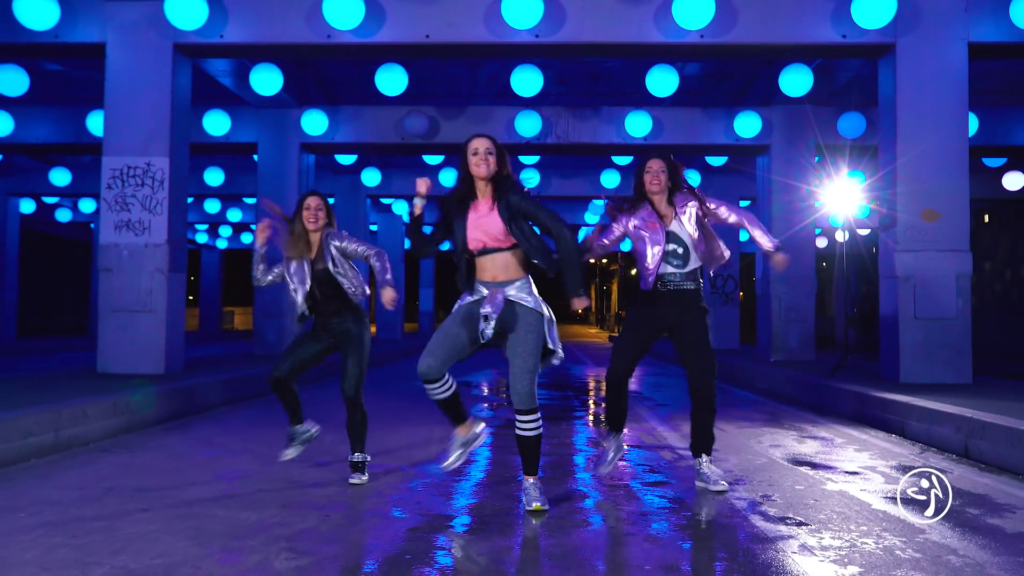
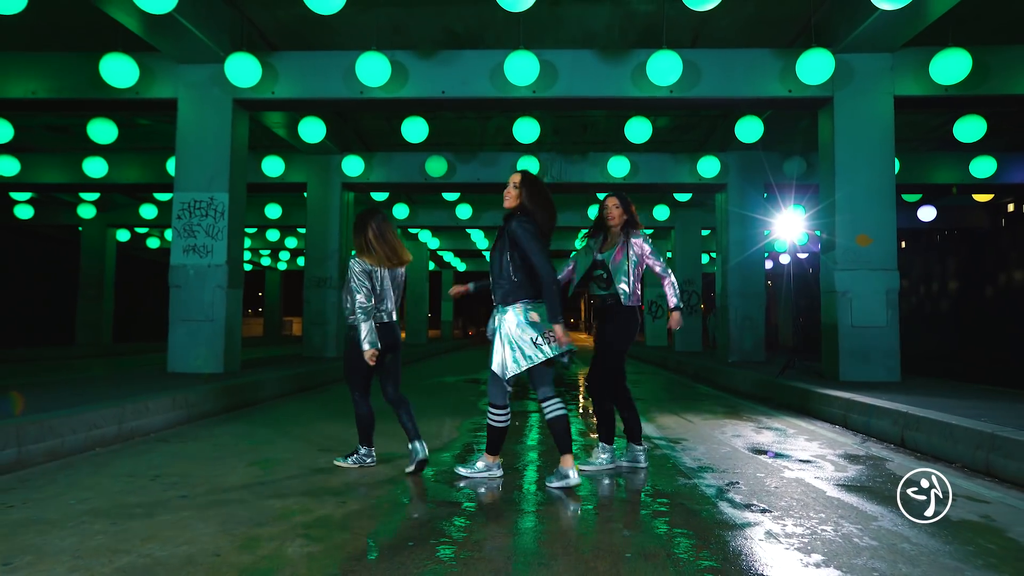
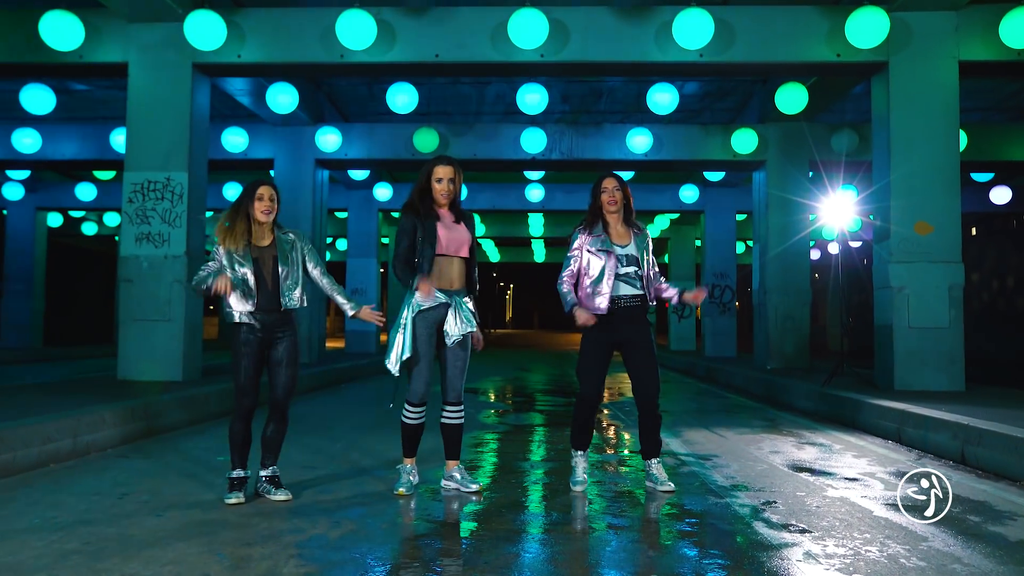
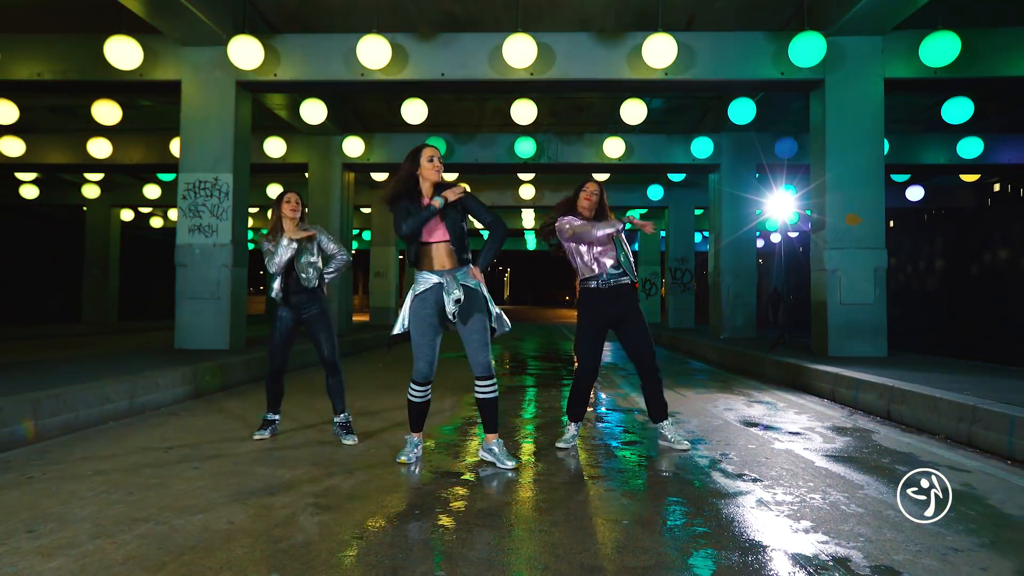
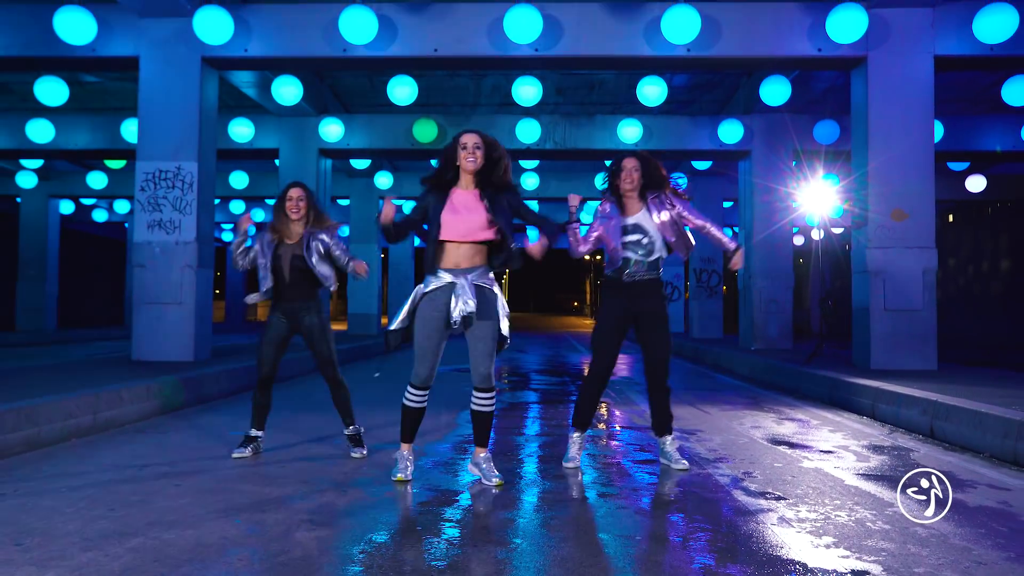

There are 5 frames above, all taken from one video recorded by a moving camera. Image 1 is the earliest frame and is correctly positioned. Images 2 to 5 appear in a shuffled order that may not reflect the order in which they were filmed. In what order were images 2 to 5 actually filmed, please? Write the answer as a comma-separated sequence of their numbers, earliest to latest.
5, 4, 2, 3
